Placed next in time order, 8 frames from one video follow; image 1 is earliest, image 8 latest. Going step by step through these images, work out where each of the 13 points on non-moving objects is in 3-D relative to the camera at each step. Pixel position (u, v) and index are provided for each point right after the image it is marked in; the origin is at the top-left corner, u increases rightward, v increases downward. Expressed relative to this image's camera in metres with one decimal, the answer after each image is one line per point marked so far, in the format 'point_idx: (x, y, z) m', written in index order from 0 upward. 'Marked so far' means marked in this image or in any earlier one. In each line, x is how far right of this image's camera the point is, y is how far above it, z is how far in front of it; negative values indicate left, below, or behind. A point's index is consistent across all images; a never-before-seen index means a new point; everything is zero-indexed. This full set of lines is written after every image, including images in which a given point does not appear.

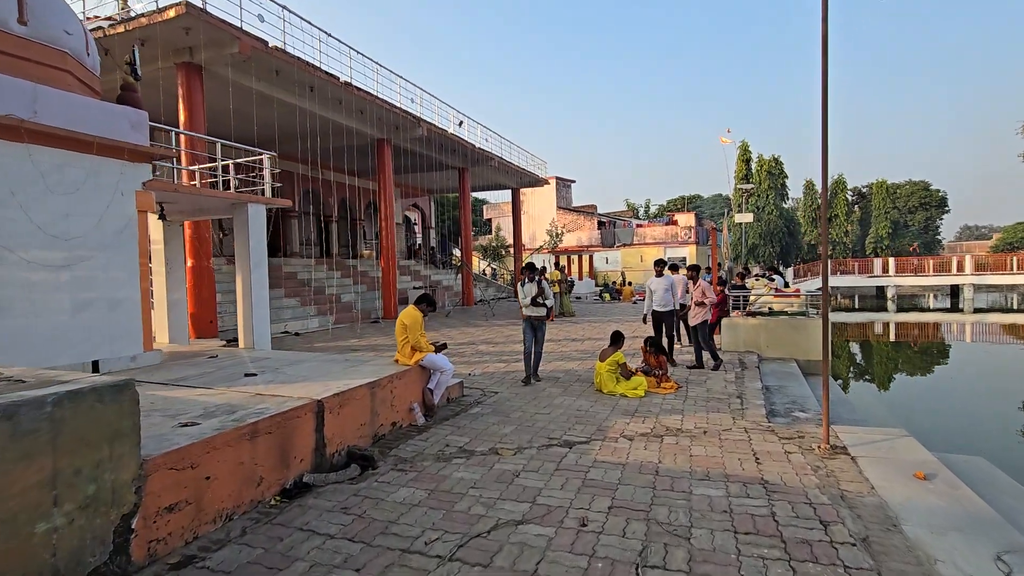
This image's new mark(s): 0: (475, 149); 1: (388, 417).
0: (-1.3, +5.1, +18.9) m
1: (-1.3, -1.4, +5.4) m
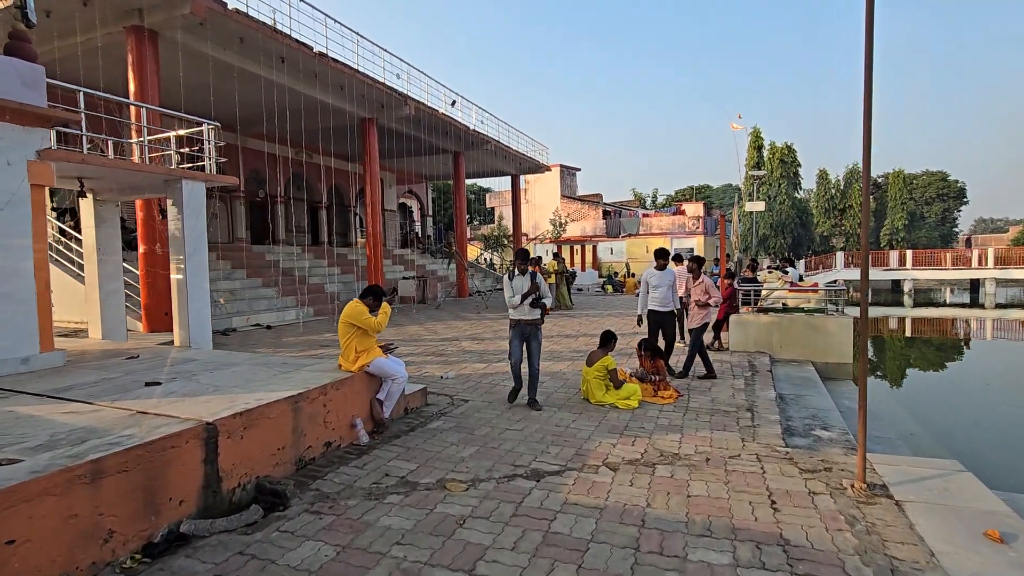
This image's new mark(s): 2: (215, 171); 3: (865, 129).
0: (-1.5, +5.4, +17.8) m
1: (-1.7, -1.3, +4.4) m
2: (-4.1, +1.6, +7.0) m
3: (+2.6, +1.2, +3.8) m
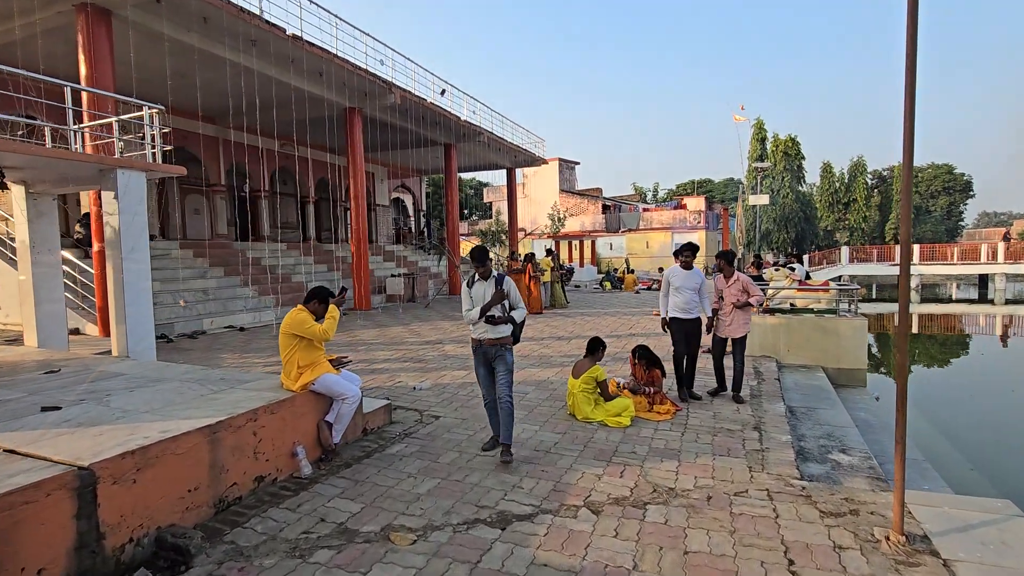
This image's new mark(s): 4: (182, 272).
0: (-1.7, +5.5, +17.1) m
1: (-1.9, -1.3, +3.7) m
2: (-4.3, +1.6, +6.3) m
3: (+2.3, +1.1, +3.0) m
4: (-8.1, +0.4, +12.7) m
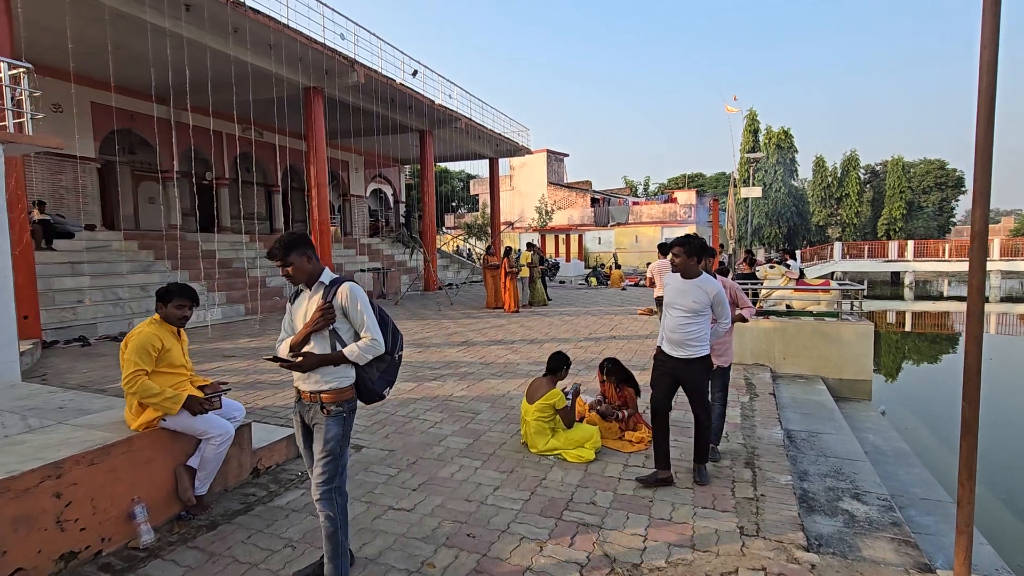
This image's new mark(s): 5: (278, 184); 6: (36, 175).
0: (-2.4, +5.6, +15.9) m
1: (-2.4, -1.3, +2.7) m
2: (-4.9, +1.6, +5.2) m
3: (+1.8, +1.1, +2.0) m
4: (-8.7, +0.5, +11.5) m
5: (-8.5, +3.8, +18.7) m
6: (-11.0, +2.6, +11.9) m
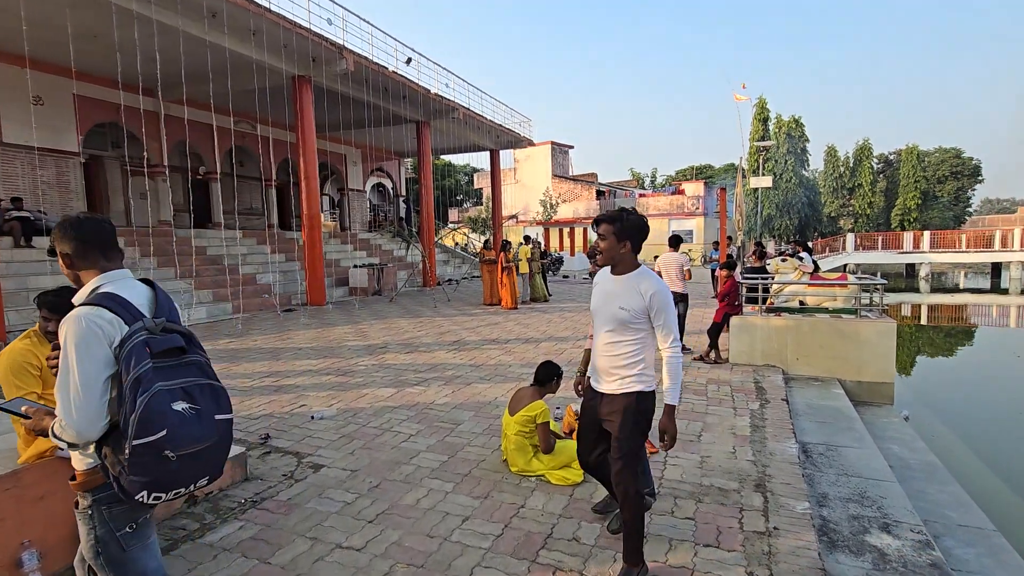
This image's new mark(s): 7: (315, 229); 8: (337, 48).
0: (-2.4, +5.8, +15.4) m
1: (-2.6, -1.4, +2.2) m
2: (-5.0, +1.6, +4.7) m
3: (+1.6, +1.1, +1.5) m
4: (-8.8, +0.5, +11.1) m
5: (-8.5, +3.9, +18.2) m
6: (-11.1, +2.6, +11.5) m
7: (-4.9, +1.5, +12.8) m
8: (-3.9, +5.4, +11.5) m
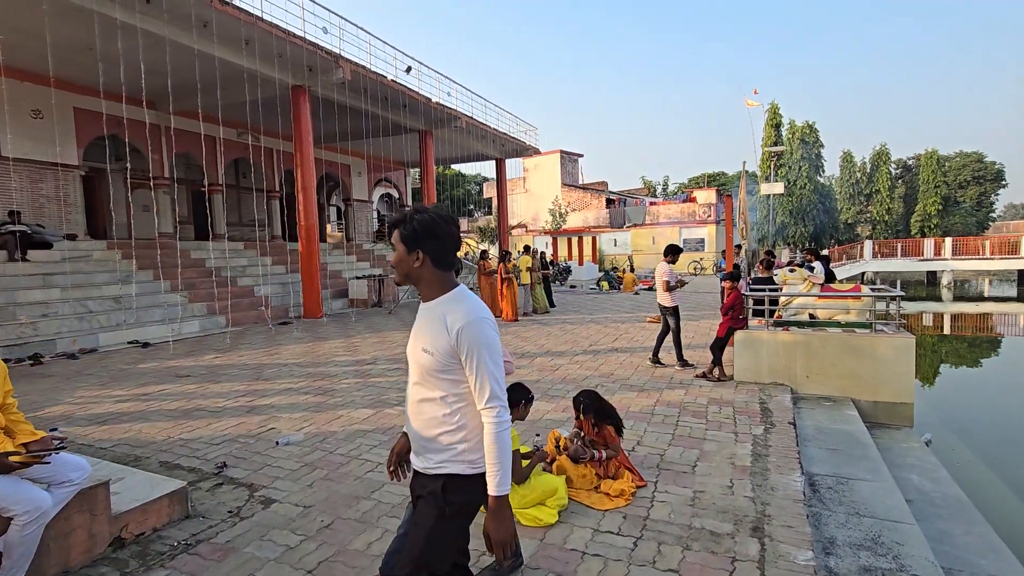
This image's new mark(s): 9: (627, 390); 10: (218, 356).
0: (-2.4, +5.4, +15.2) m
1: (-2.9, -1.5, +1.9) m
2: (-5.3, +1.4, +4.5) m
3: (+1.3, +1.0, +1.1) m
4: (-8.8, +0.3, +11.0) m
5: (-8.3, +3.5, +18.1) m
6: (-11.1, +2.3, +11.5) m
7: (-4.9, +1.2, +12.6) m
8: (-4.0, +5.1, +11.4) m
9: (+1.5, -1.3, +6.6) m
10: (-4.9, -1.1, +8.6) m
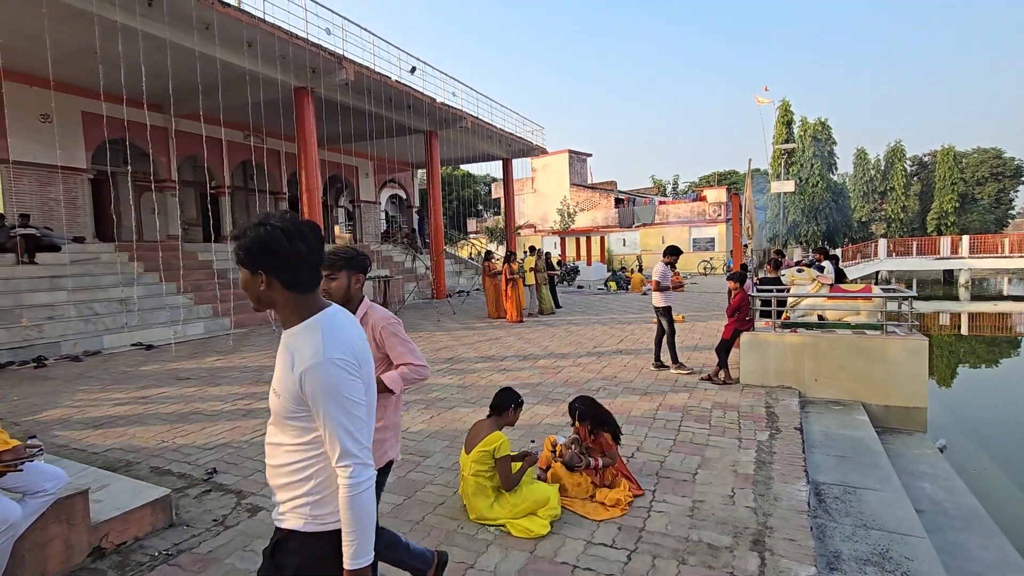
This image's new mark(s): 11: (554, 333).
0: (-2.2, +5.4, +15.1) m
1: (-3.0, -1.5, +1.8) m
2: (-5.3, +1.4, +4.5) m
3: (+1.2, +1.0, +0.9) m
4: (-8.8, +0.2, +11.0) m
5: (-8.1, +3.4, +18.2) m
6: (-11.0, +2.3, +11.6) m
7: (-4.8, +1.1, +12.6) m
8: (-3.9, +5.1, +11.3) m
9: (+1.5, -1.3, +6.4) m
10: (-4.9, -1.2, +8.6) m
11: (+0.9, -0.9, +10.7) m
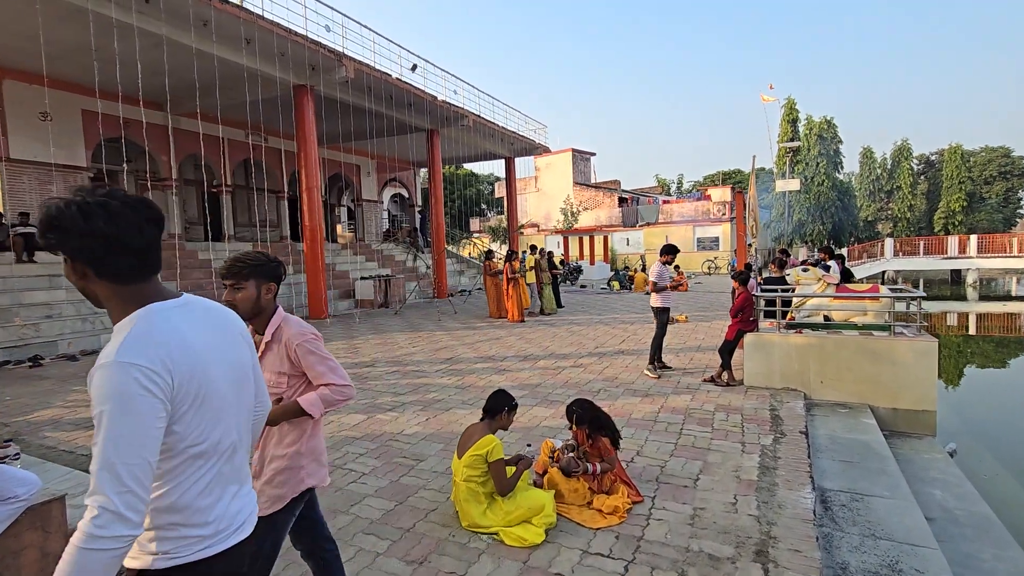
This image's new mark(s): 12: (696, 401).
0: (-2.2, +5.4, +15.0) m
1: (-3.0, -1.5, +1.7) m
2: (-5.3, +1.4, +4.4) m
3: (+1.1, +1.0, +0.8) m
4: (-8.7, +0.2, +11.0) m
5: (-8.0, +3.5, +18.1) m
6: (-11.0, +2.3, +11.6) m
7: (-4.8, +1.2, +12.5) m
8: (-3.9, +5.1, +11.2) m
9: (+1.5, -1.3, +6.3) m
10: (-4.9, -1.1, +8.5) m
11: (+0.9, -0.9, +10.6) m
12: (+2.2, -1.3, +6.0) m
